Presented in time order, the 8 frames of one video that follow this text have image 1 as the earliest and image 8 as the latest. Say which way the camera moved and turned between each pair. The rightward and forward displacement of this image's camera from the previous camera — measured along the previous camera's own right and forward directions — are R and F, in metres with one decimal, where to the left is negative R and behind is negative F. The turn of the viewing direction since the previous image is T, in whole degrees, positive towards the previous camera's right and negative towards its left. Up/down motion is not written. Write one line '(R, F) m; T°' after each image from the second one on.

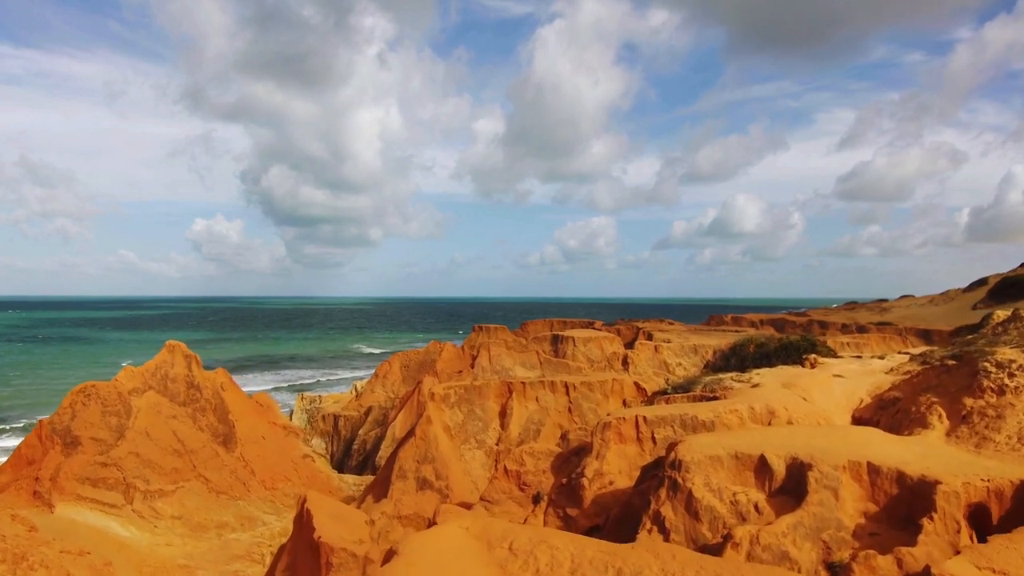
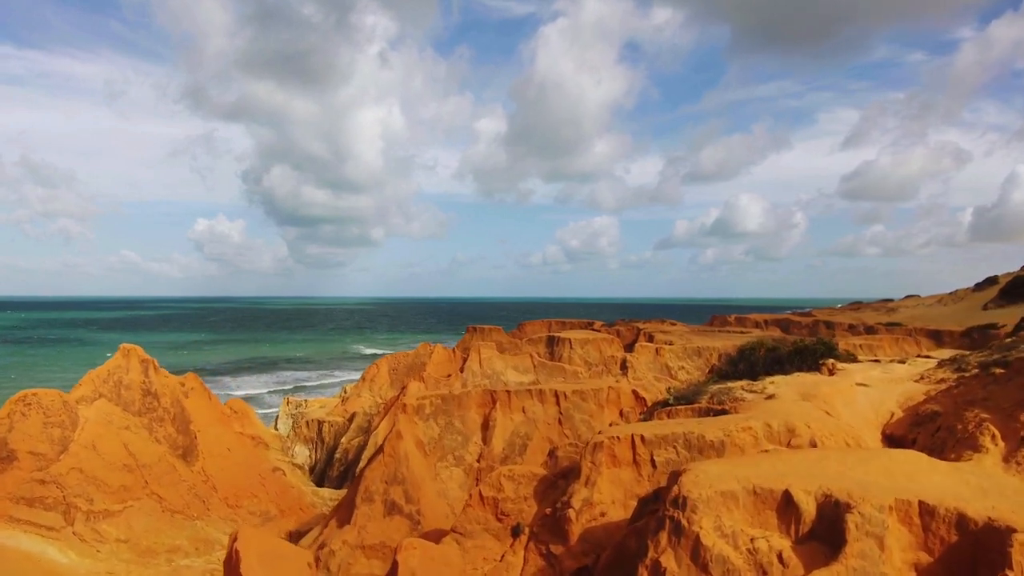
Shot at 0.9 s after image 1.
(+0.4, +1.6) m; 0°
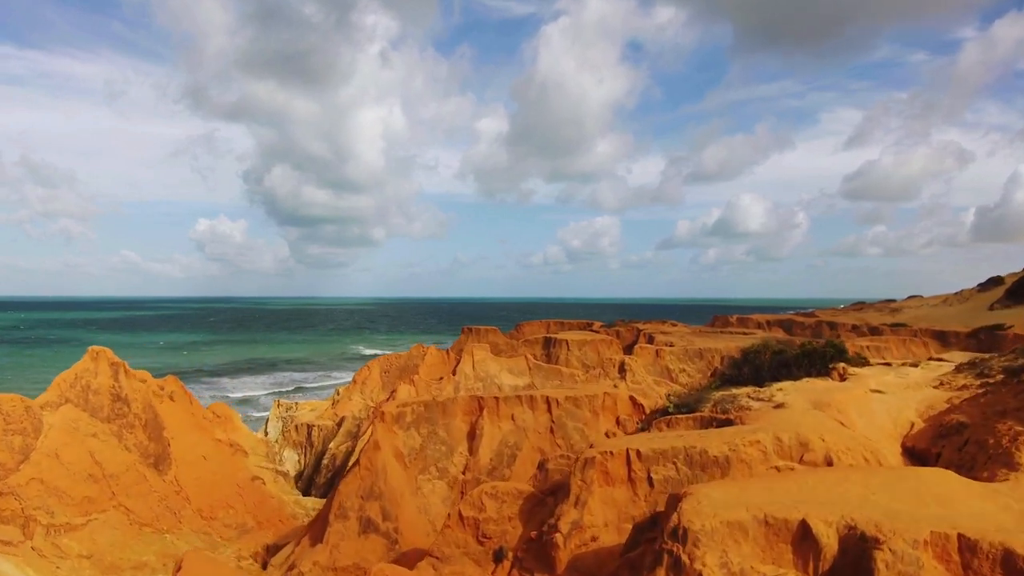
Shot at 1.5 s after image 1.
(+0.3, +0.9) m; 0°
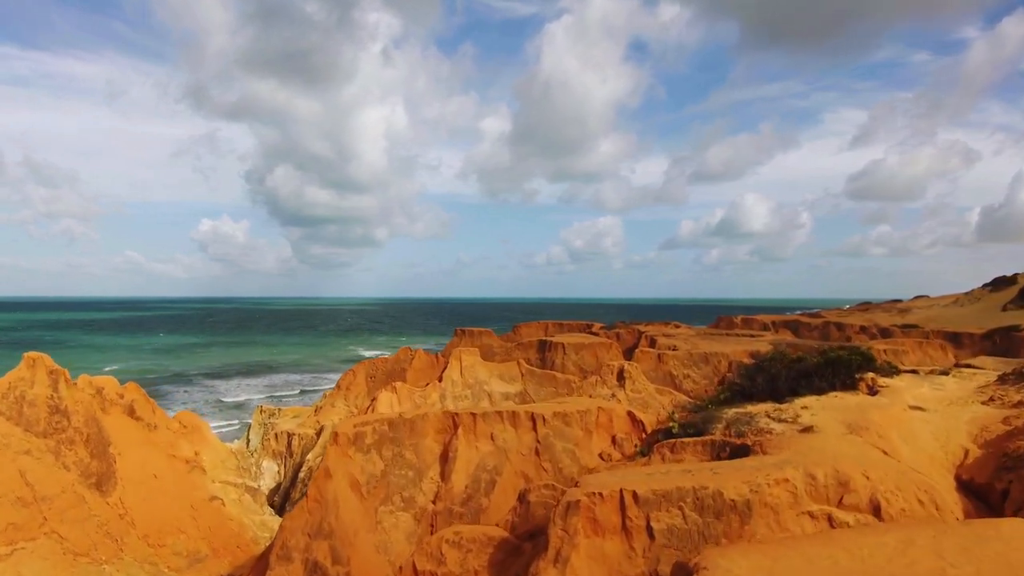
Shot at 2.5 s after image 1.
(+0.4, +1.7) m; 0°
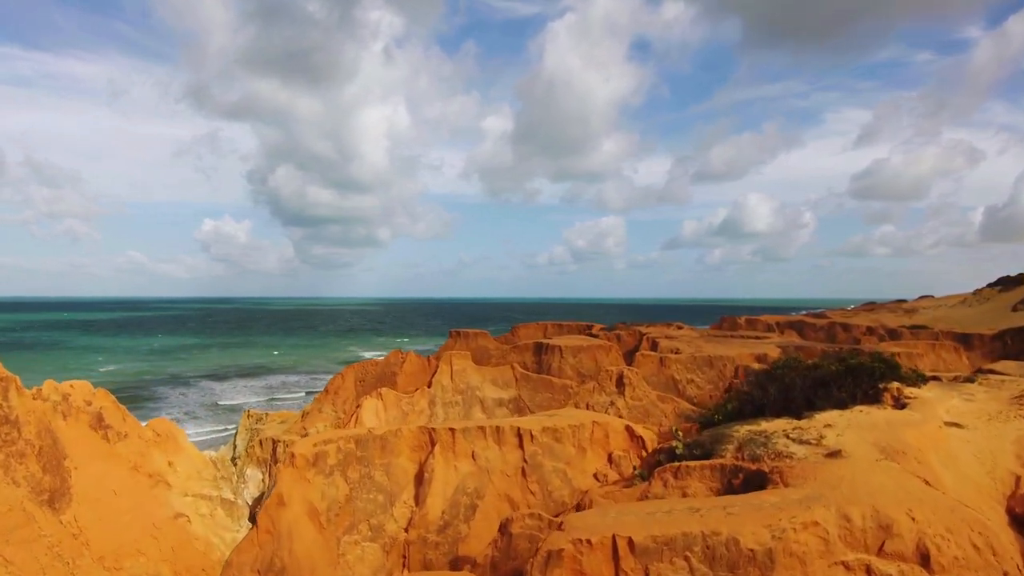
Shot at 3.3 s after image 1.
(+0.3, +1.2) m; 0°
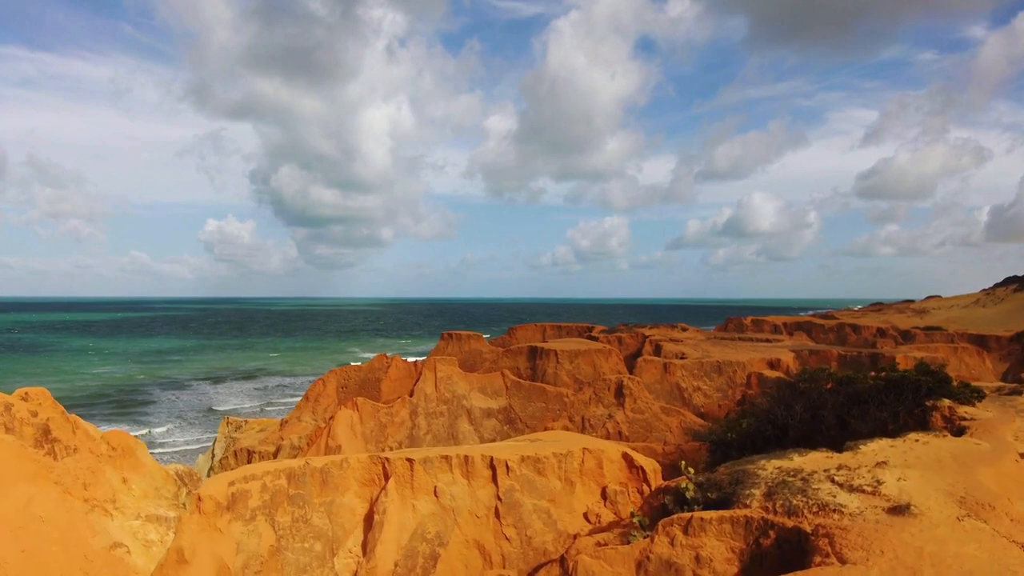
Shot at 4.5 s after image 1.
(+0.4, +1.8) m; 0°
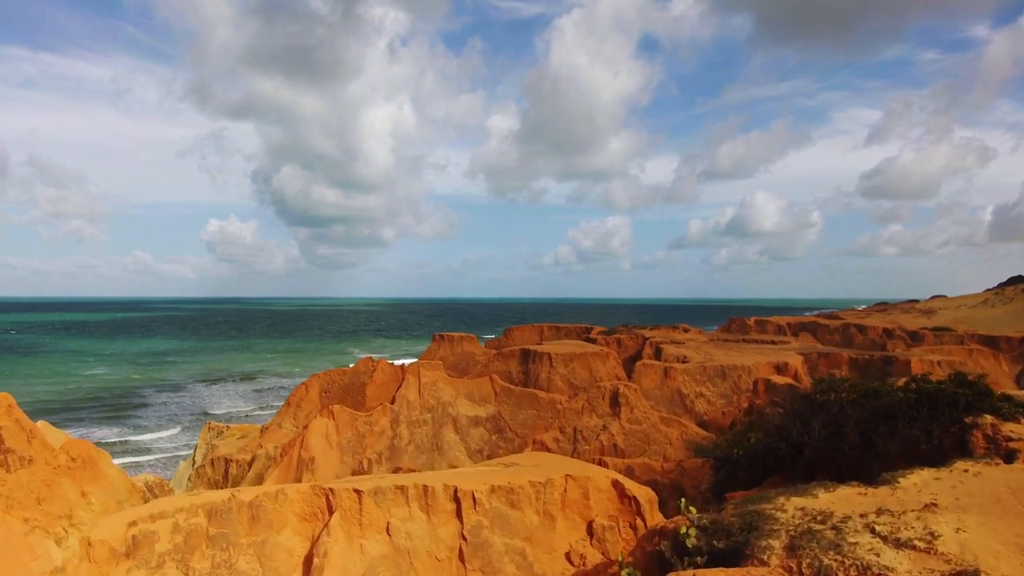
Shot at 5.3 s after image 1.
(+0.4, +1.2) m; 0°
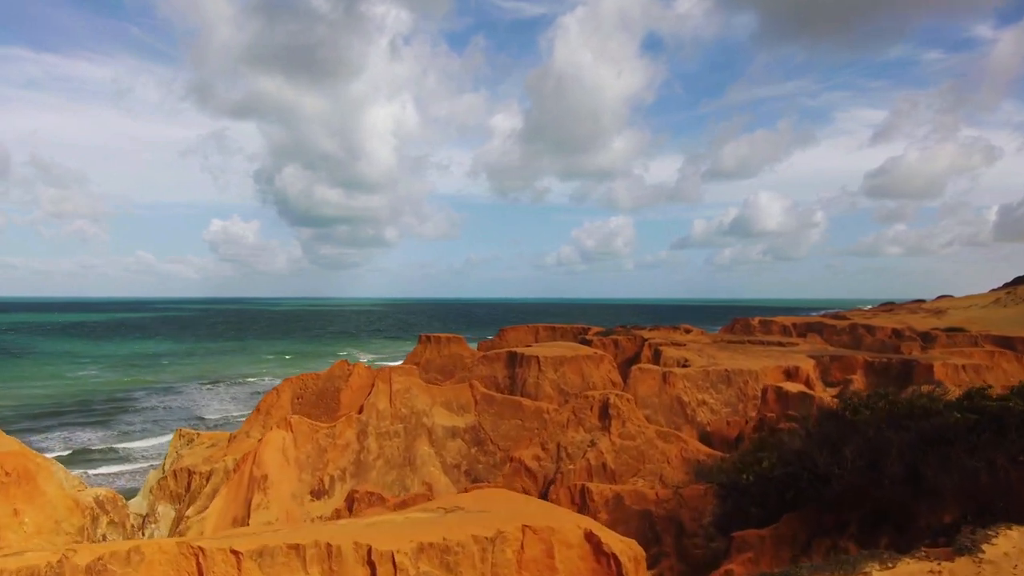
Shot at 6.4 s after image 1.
(+0.5, +1.7) m; 0°
